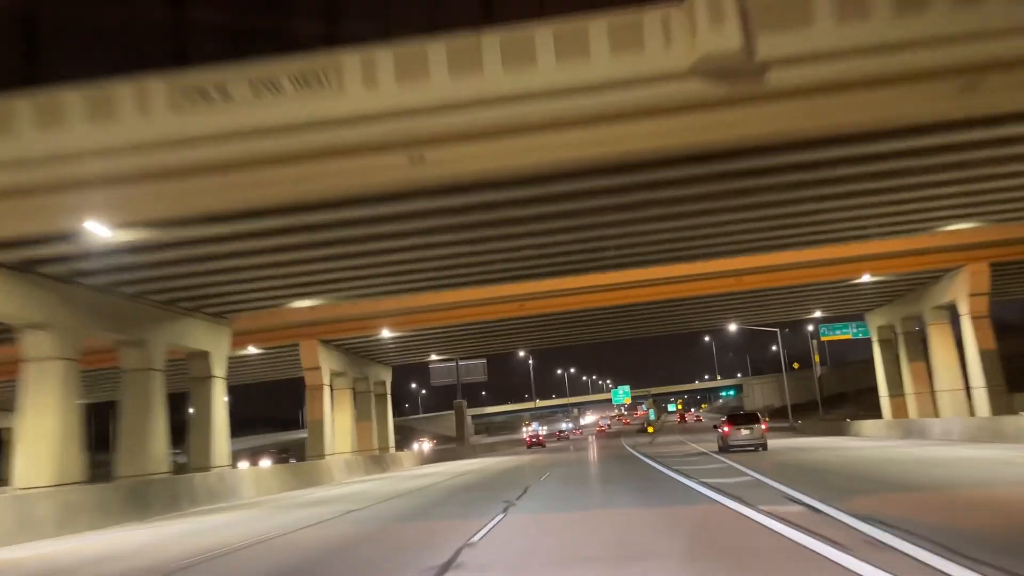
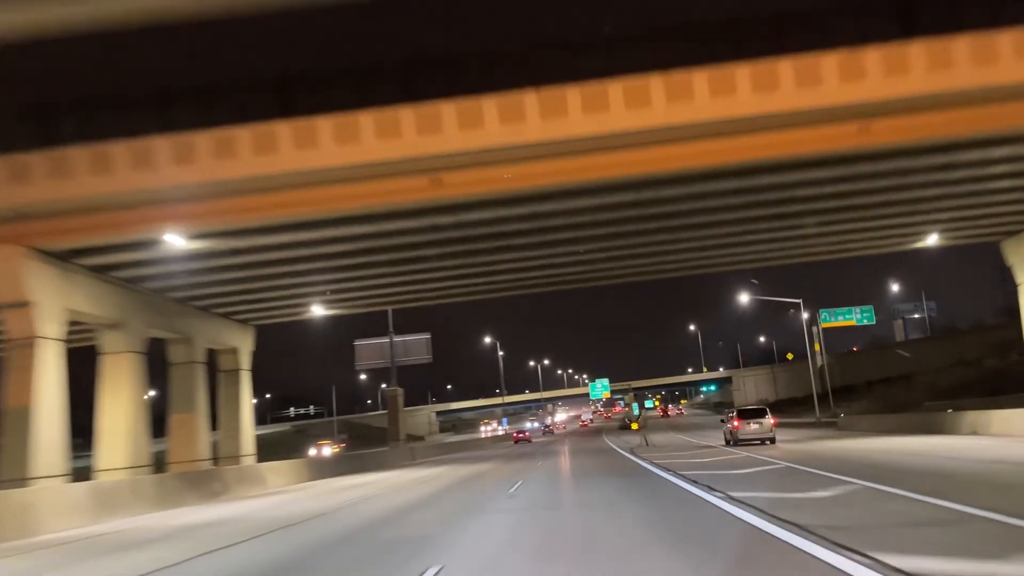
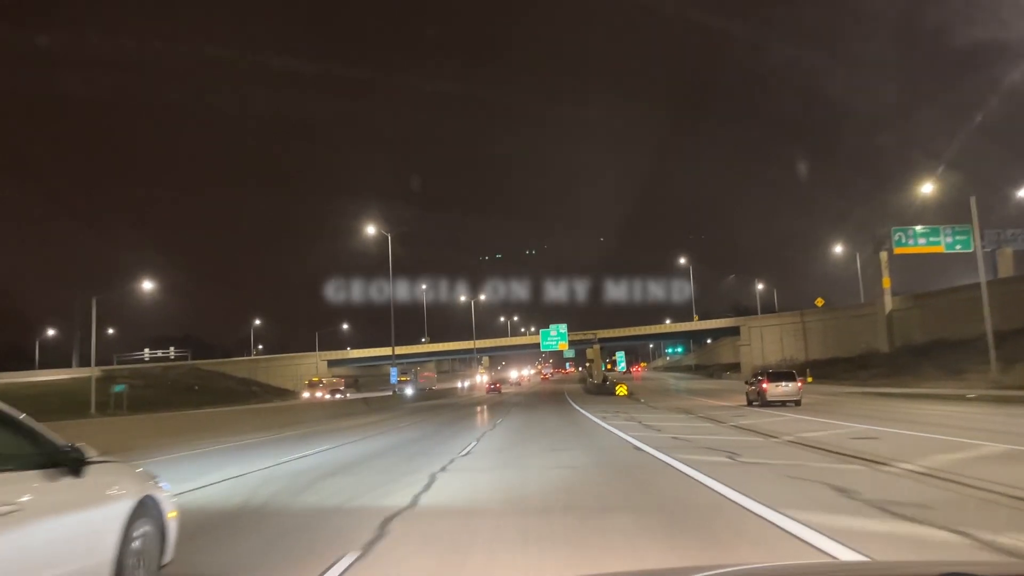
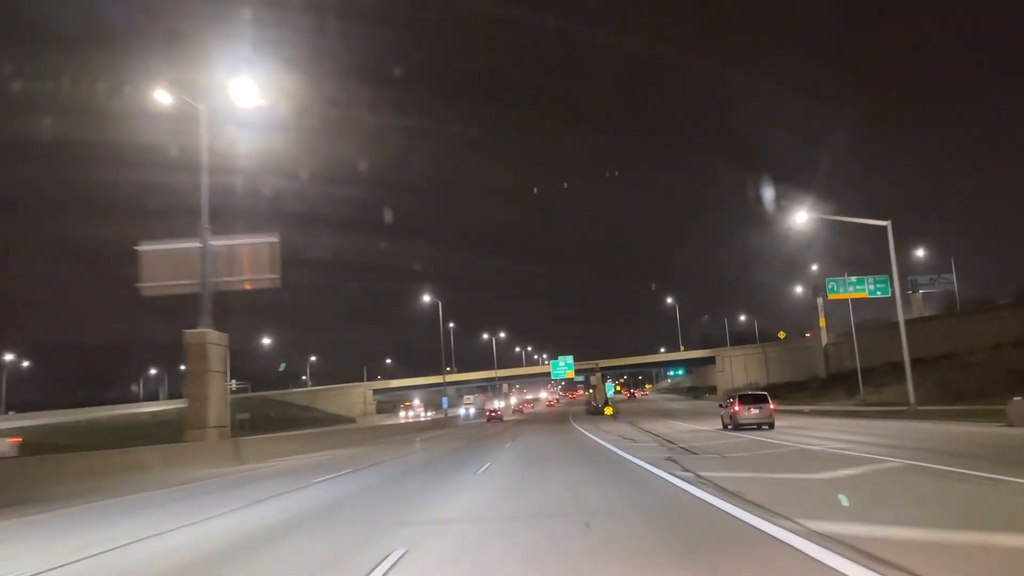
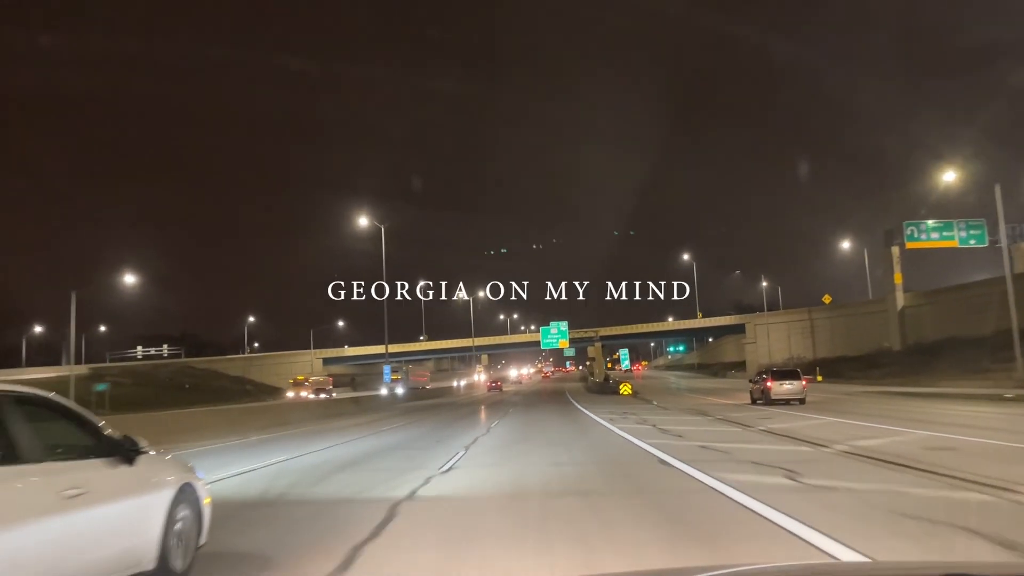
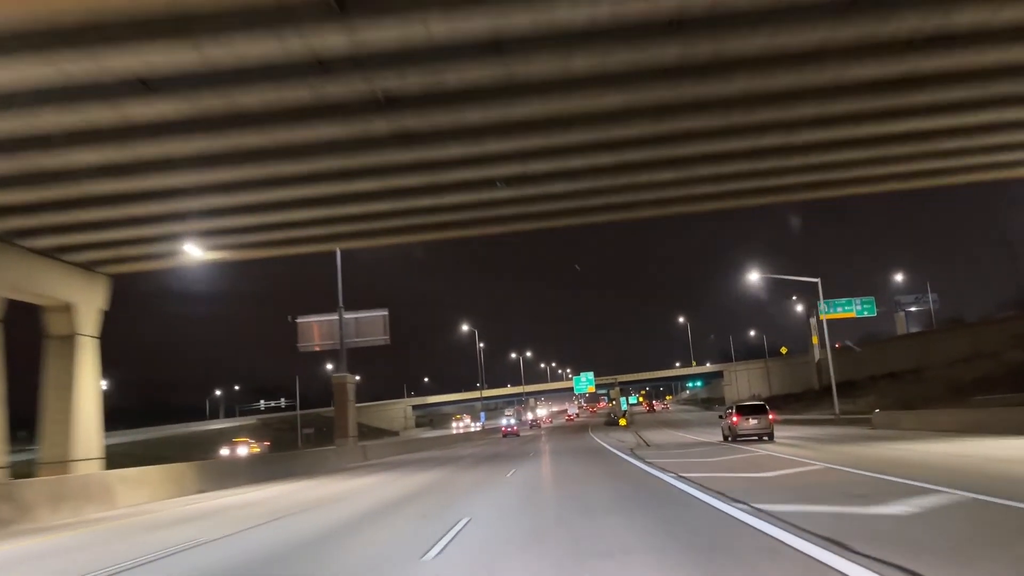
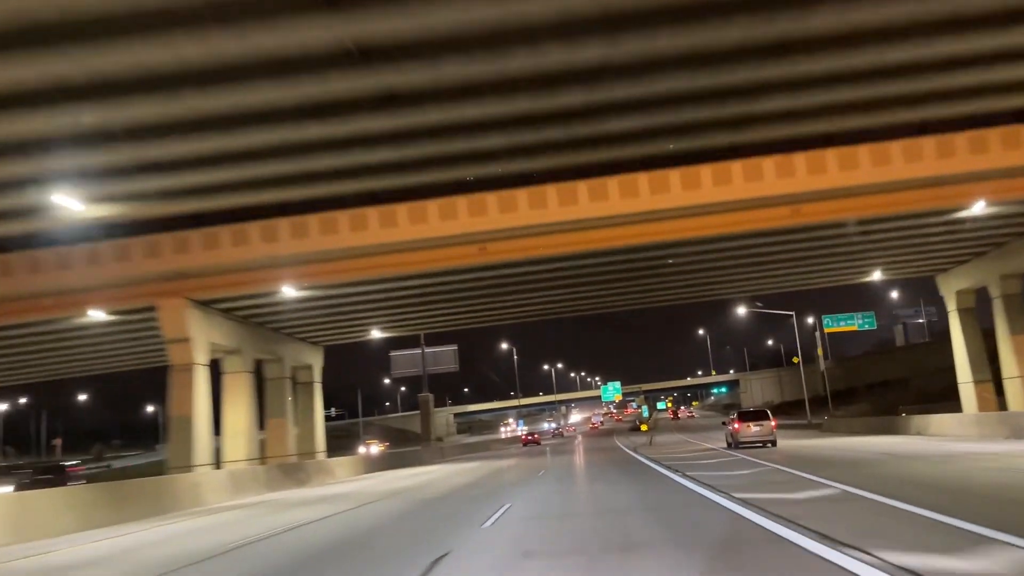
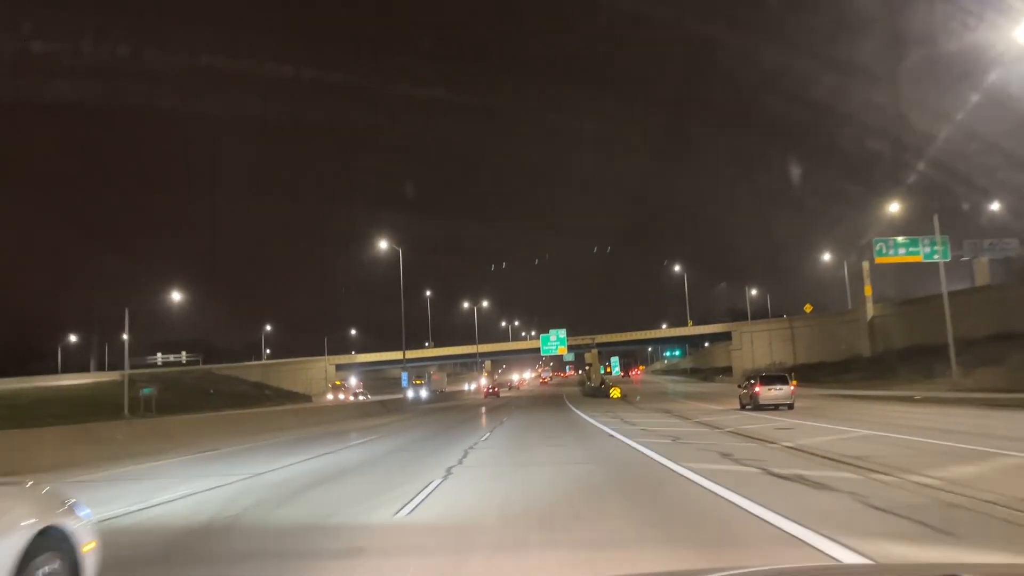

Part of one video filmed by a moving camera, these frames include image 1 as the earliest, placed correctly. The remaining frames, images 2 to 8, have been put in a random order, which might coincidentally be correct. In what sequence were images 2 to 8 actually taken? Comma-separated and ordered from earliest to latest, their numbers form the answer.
7, 2, 6, 4, 8, 3, 5
